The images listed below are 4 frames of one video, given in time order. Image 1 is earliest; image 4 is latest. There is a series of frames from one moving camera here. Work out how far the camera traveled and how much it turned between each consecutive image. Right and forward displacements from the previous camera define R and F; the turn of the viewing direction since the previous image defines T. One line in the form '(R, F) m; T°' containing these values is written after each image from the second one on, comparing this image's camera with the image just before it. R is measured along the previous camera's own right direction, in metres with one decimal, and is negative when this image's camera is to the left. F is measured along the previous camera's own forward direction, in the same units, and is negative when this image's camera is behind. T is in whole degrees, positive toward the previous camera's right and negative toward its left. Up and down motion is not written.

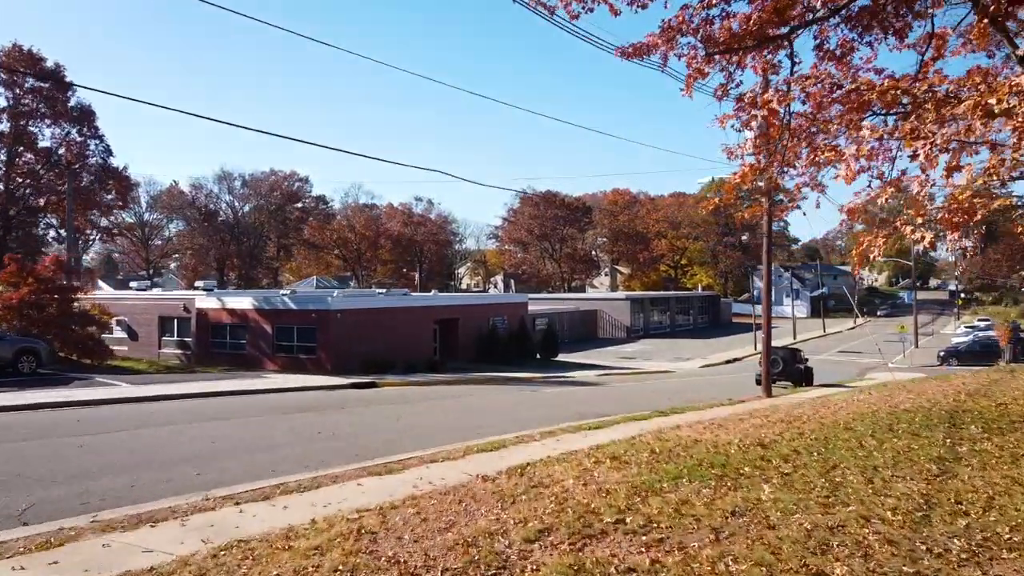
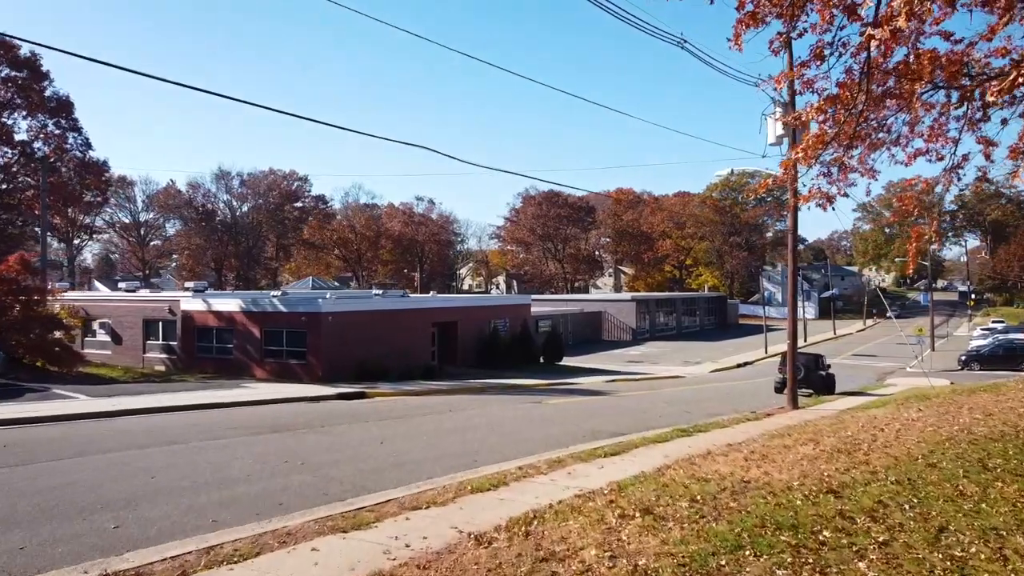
(0.0, +1.9) m; 0°
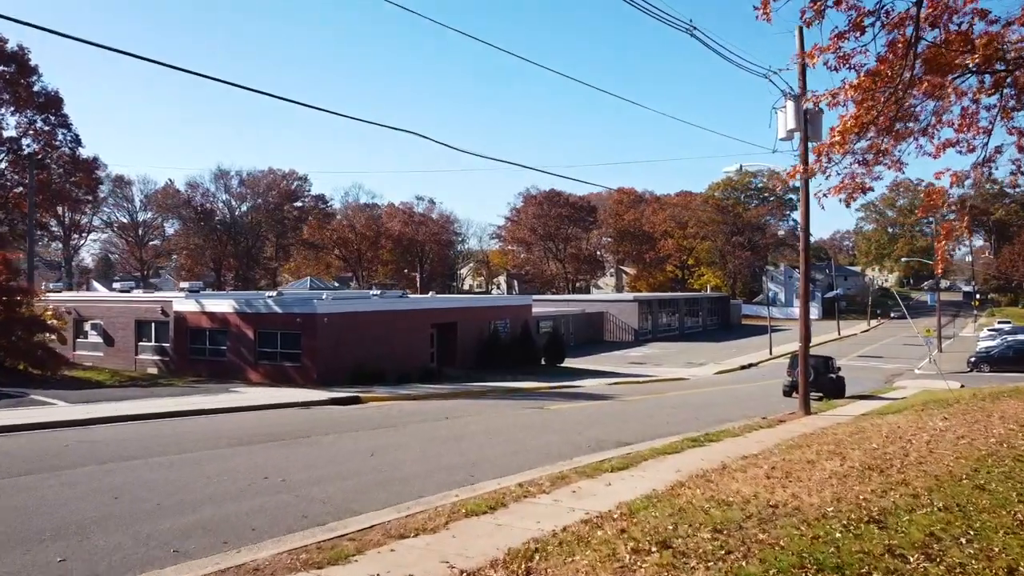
(0.0, +0.8) m; 0°
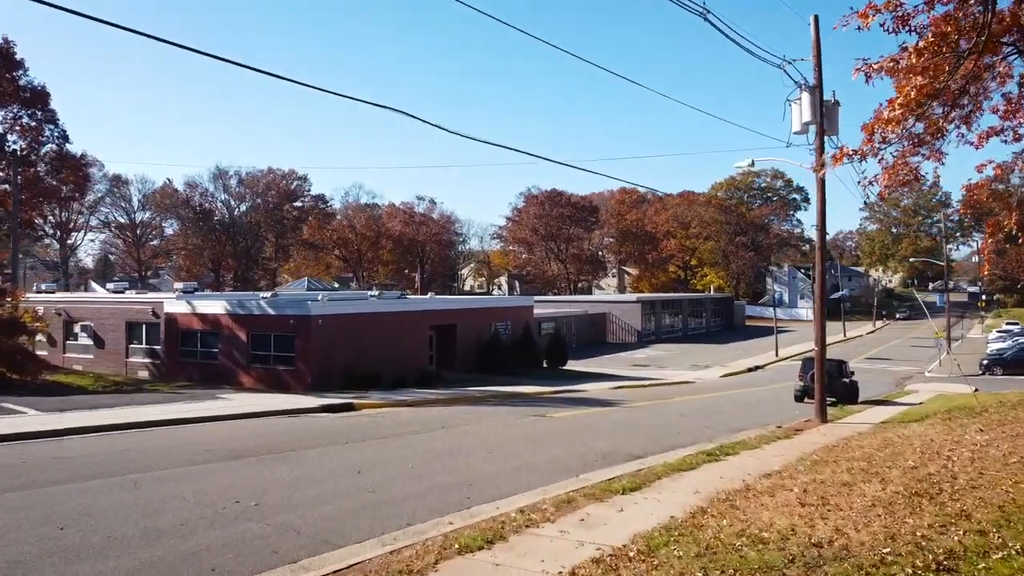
(0.0, +1.0) m; 0°
